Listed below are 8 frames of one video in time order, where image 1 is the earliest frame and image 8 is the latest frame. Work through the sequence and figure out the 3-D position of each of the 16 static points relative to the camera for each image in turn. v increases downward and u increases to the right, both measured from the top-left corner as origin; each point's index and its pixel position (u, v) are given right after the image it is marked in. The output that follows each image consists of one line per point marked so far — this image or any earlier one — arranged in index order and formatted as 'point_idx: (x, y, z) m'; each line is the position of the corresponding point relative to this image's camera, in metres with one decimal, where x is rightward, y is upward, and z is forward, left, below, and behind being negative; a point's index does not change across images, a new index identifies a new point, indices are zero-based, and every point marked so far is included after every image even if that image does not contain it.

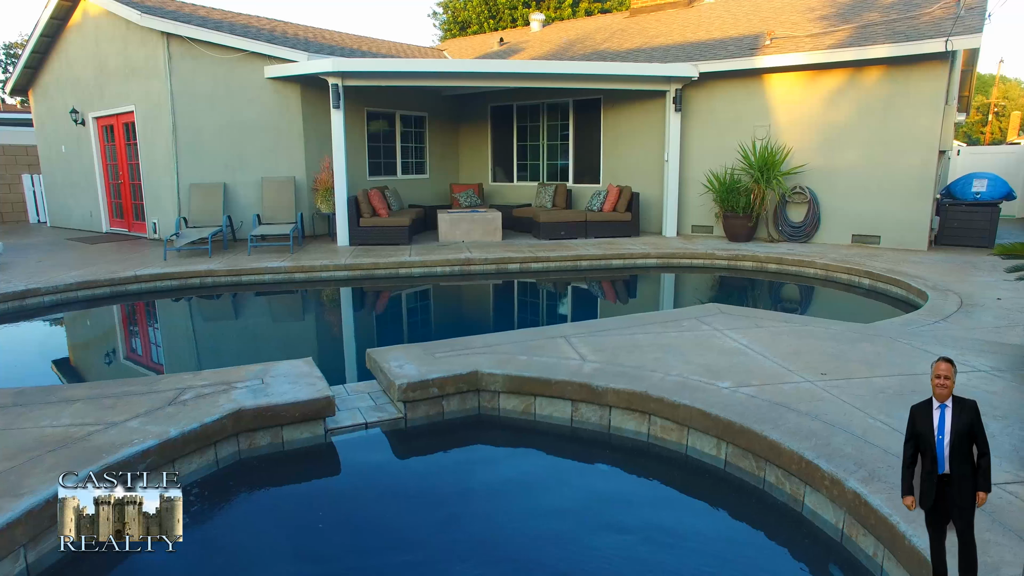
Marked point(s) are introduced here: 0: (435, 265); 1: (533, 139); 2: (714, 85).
0: (-1.1, +0.3, +8.8) m
1: (+0.4, +3.1, +12.9) m
2: (+3.5, +3.5, +10.7) m
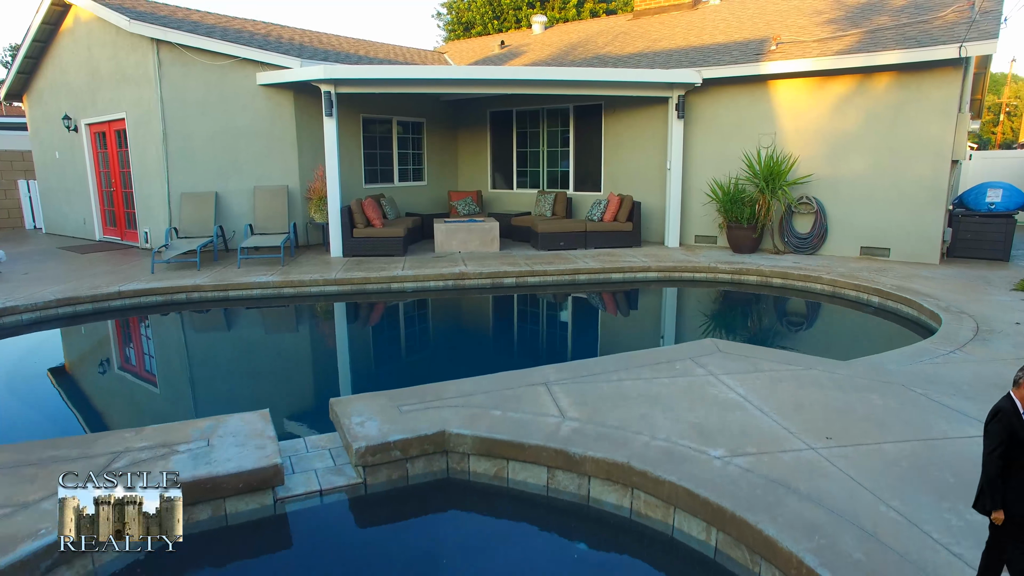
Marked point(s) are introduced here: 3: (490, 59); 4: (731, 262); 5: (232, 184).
0: (-1.2, +0.1, +8.6) m
1: (+0.4, +2.9, +12.6) m
2: (+3.4, +3.3, +10.4) m
3: (-0.6, +5.8, +15.5) m
4: (+3.4, +0.4, +9.4) m
5: (-4.8, +1.8, +10.6) m
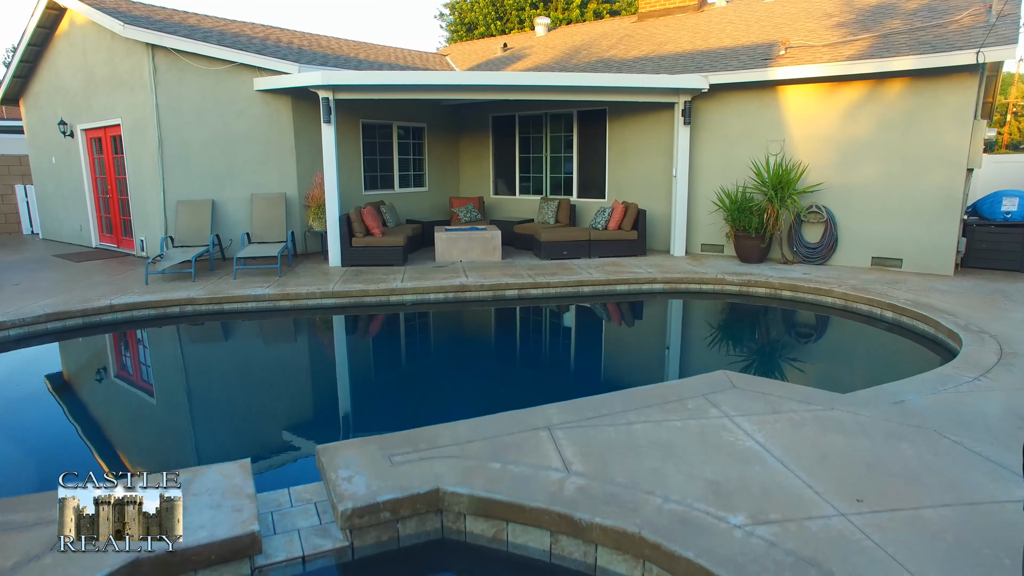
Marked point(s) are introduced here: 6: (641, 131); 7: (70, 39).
0: (-1.1, -0.1, +8.4) m
1: (+0.5, +2.8, +12.4) m
2: (+3.5, +3.2, +10.1) m
3: (-0.5, +5.6, +15.3) m
4: (+3.4, +0.2, +9.2) m
5: (-4.8, +1.6, +10.4) m
6: (+2.3, +2.8, +11.1) m
7: (-8.3, +4.7, +11.6) m
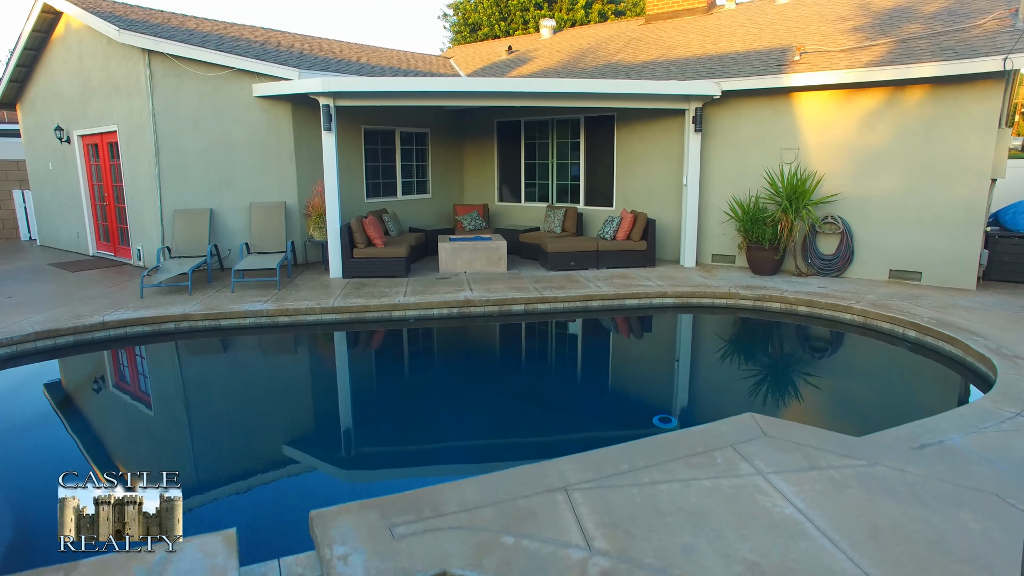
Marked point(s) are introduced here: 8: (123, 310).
0: (-1.1, -0.2, +8.1) m
1: (+0.6, +2.6, +12.1) m
2: (+3.6, +3.0, +9.9) m
3: (-0.4, +5.4, +15.0) m
4: (+3.5, 0.0, +8.9) m
5: (-4.7, +1.4, +10.1) m
6: (+2.4, +2.6, +10.8) m
7: (-8.2, +4.5, +11.3) m
8: (-4.8, -0.3, +7.7) m
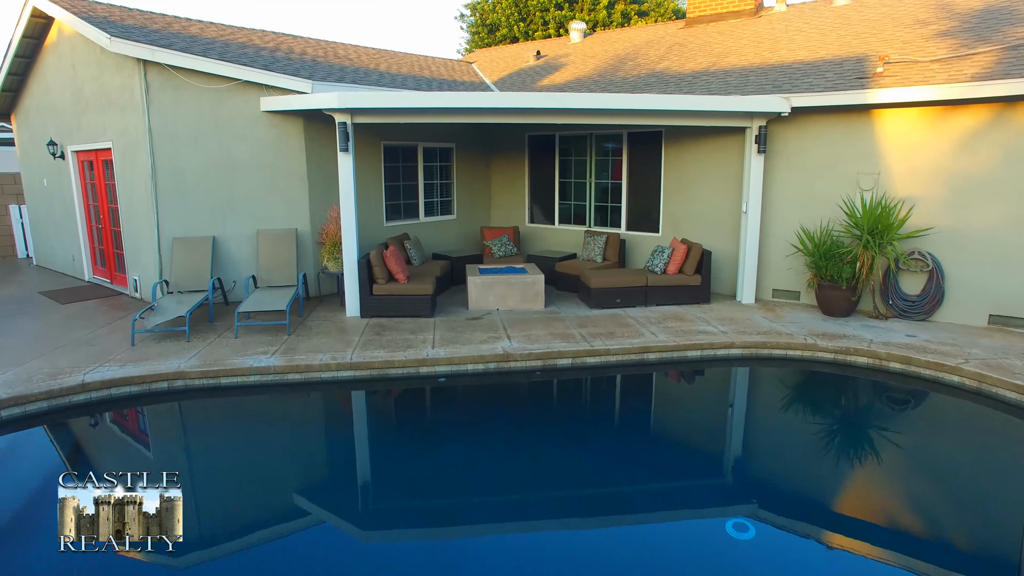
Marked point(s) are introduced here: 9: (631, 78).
0: (-0.5, -0.8, +7.0) m
1: (+1.2, +2.0, +11.0) m
2: (+4.1, +2.4, +8.7) m
3: (+0.3, +4.9, +13.9) m
4: (+4.0, -0.6, +7.7) m
5: (-4.2, +0.9, +9.1) m
6: (+3.0, +2.0, +9.6) m
7: (-7.6, +4.0, +10.3) m
8: (-4.3, -0.8, +6.6) m
9: (+2.1, +3.7, +11.0) m
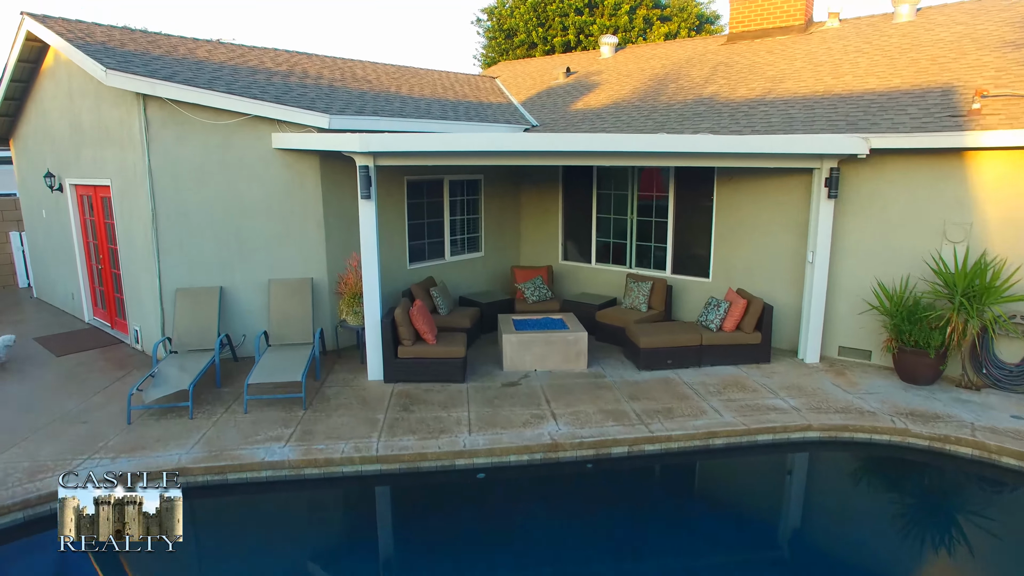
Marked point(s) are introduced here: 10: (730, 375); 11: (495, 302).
0: (-0.1, -1.6, +6.1) m
1: (+1.7, +1.2, +10.1) m
2: (+4.6, +1.6, +7.7) m
3: (+0.9, +4.1, +12.9) m
4: (+4.5, -1.4, +6.8) m
5: (-3.6, +0.2, +8.2) m
6: (+3.5, +1.3, +8.7) m
7: (-7.0, +3.3, +9.5) m
8: (-3.9, -1.6, +5.8) m
9: (+2.7, +3.0, +10.0) m
10: (+2.8, -1.1, +8.0) m
11: (-0.3, -0.2, +9.6) m
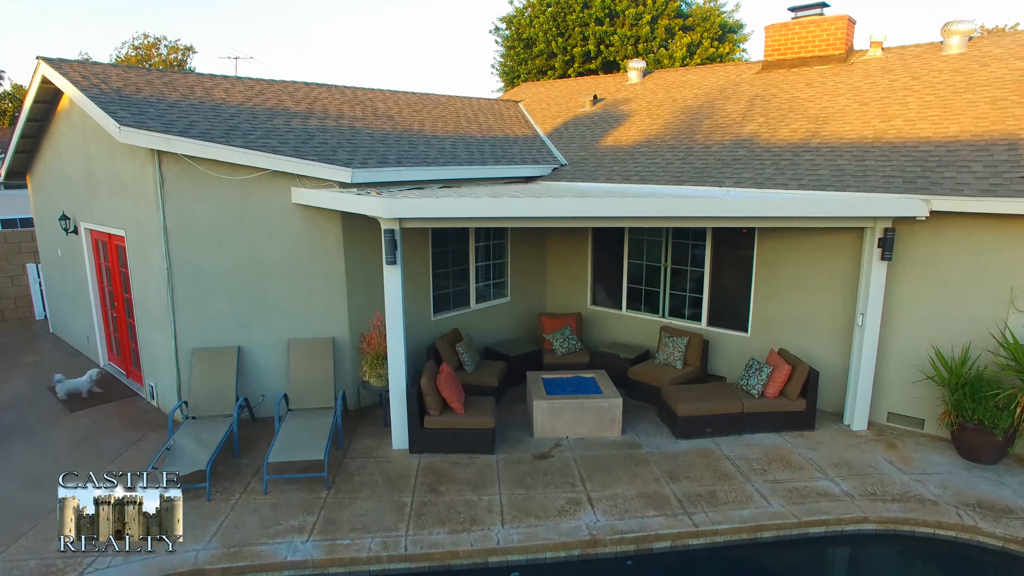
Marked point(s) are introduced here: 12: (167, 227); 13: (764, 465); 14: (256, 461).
0: (+0.3, -2.4, +5.7) m
1: (+2.2, +0.5, +9.6) m
2: (+5.0, +0.8, +7.2) m
3: (+1.4, +3.4, +12.5) m
4: (+4.8, -2.2, +6.3) m
5: (-3.2, -0.6, +7.9) m
6: (+3.9, +0.5, +8.2) m
7: (-6.6, +2.5, +9.2) m
8: (-3.5, -2.4, +5.5) m
9: (+3.1, +2.2, +9.5) m
10: (+3.2, -1.9, +7.5) m
11: (+0.1, -1.0, +9.2) m
12: (-4.1, +0.8, +7.5) m
13: (+2.9, -2.0, +7.0) m
14: (-2.9, -2.0, +7.0) m
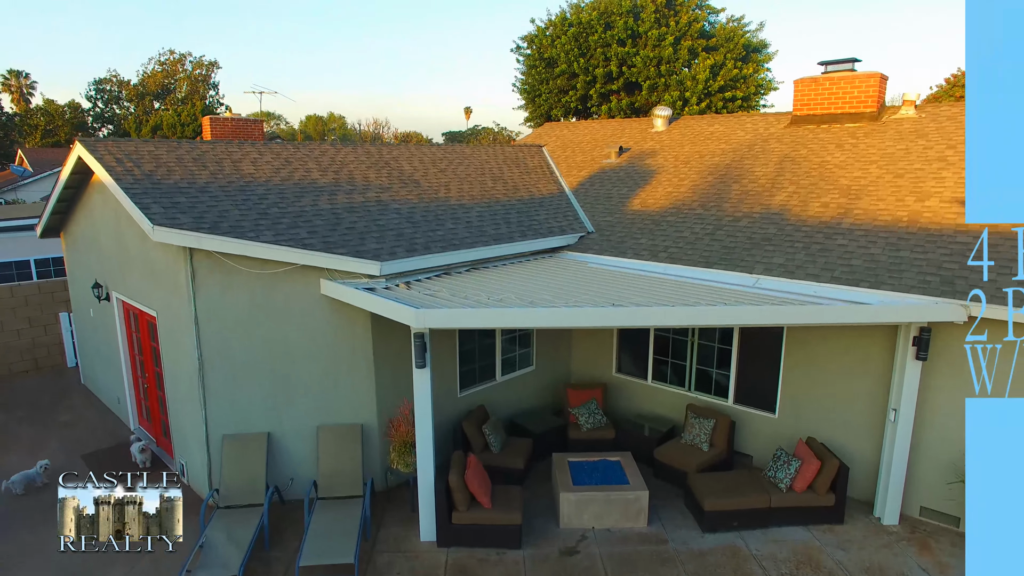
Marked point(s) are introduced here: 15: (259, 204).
0: (+0.5, -3.5, +5.7) m
1: (+2.6, -0.7, +9.5) m
2: (+5.4, -0.4, +7.0) m
3: (+1.9, +2.2, +12.4) m
4: (+5.1, -3.3, +6.1) m
5: (-2.9, -1.7, +8.0) m
6: (+4.3, -0.7, +8.1) m
7: (-6.2, +1.4, +9.4) m
8: (-3.3, -3.5, +5.6) m
9: (+3.5, +1.1, +9.4) m
10: (+3.5, -3.1, +7.4) m
11: (+0.5, -2.1, +9.2) m
12: (-3.8, -0.4, +7.6) m
13: (+3.2, -3.1, +6.9) m
14: (-2.6, -3.1, +7.1) m
15: (-3.4, +1.2, +8.3) m
